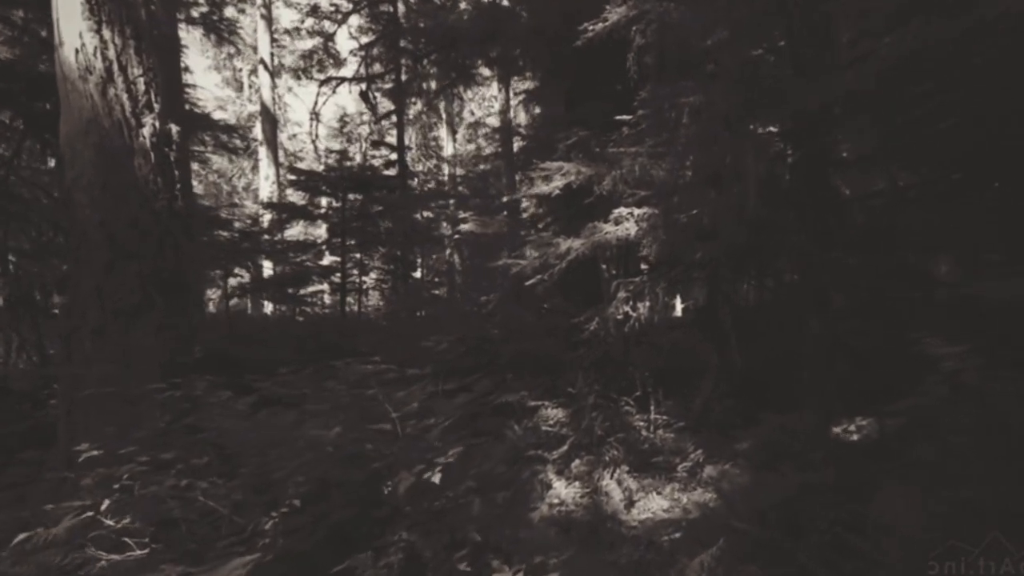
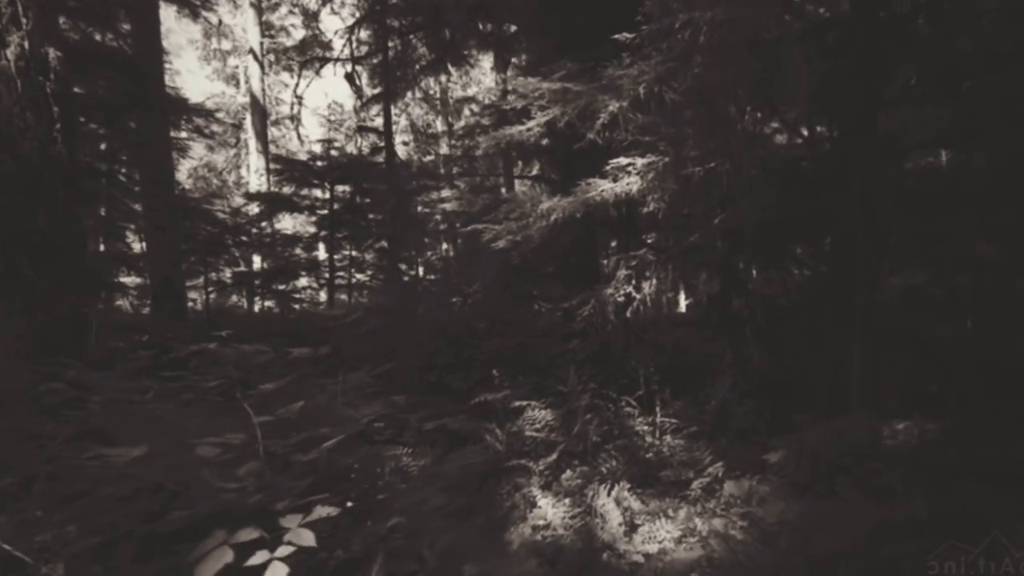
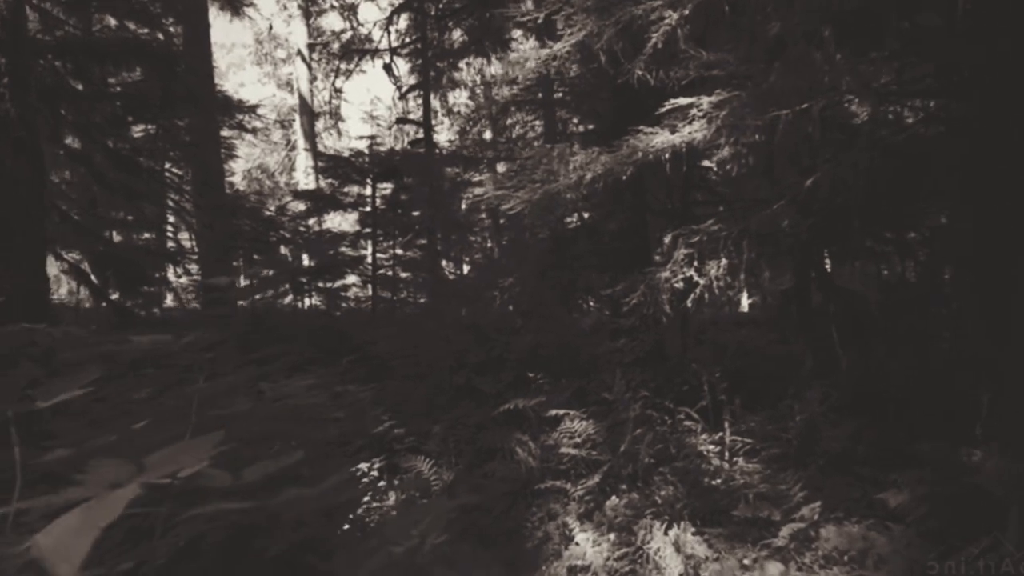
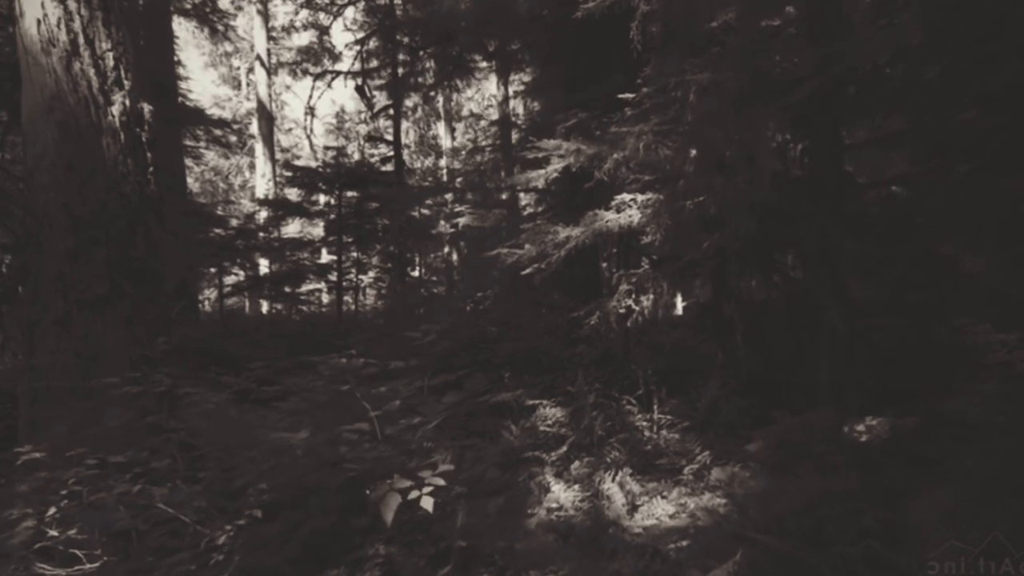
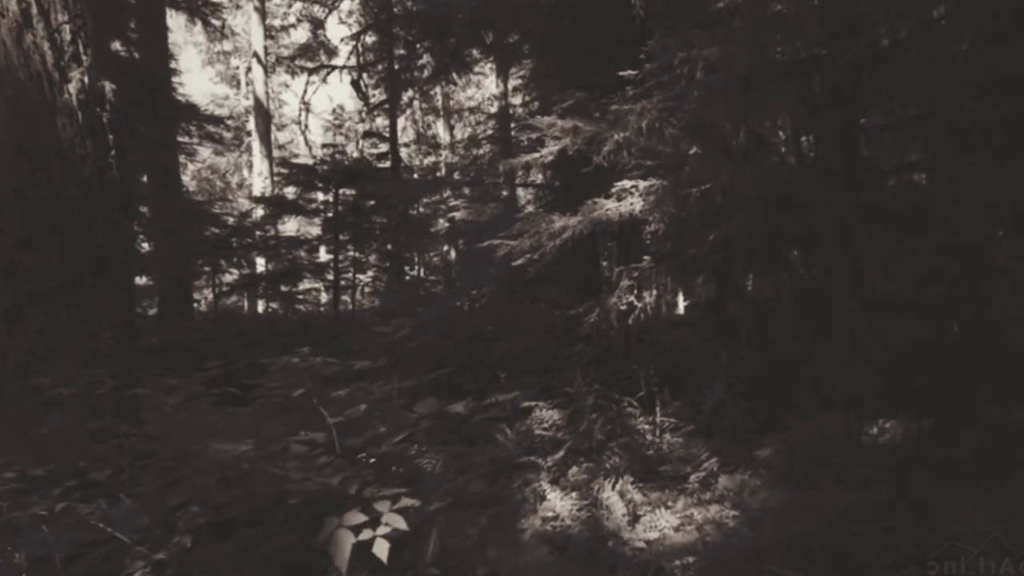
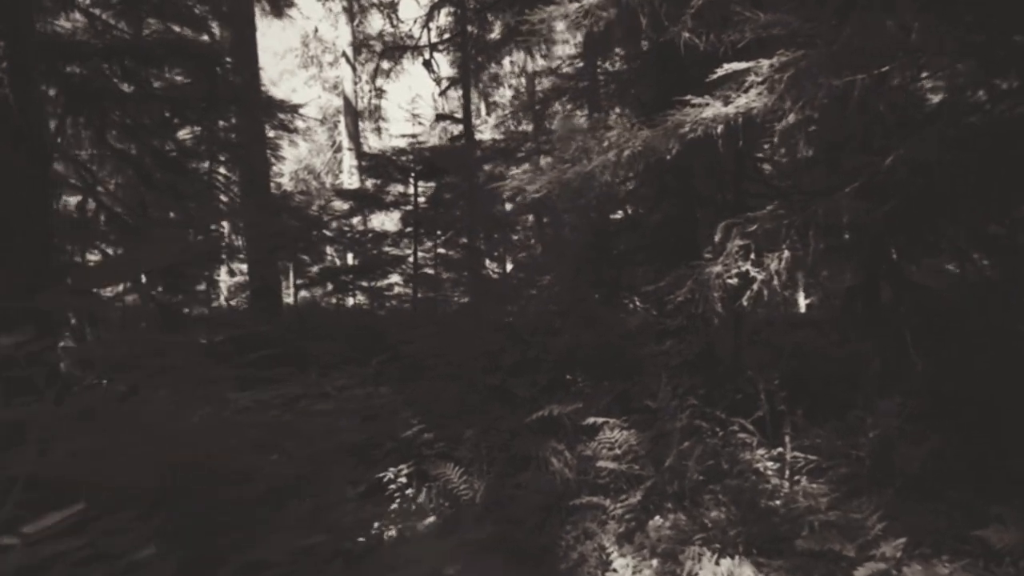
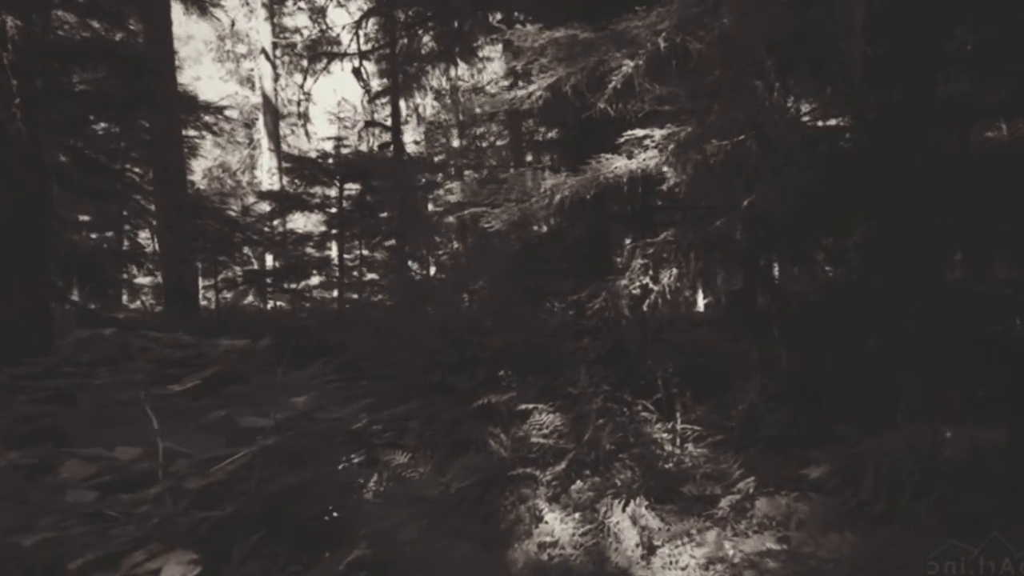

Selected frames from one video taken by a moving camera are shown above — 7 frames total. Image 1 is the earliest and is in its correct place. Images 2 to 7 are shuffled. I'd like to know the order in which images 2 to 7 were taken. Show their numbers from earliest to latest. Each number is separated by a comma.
4, 5, 2, 7, 3, 6
